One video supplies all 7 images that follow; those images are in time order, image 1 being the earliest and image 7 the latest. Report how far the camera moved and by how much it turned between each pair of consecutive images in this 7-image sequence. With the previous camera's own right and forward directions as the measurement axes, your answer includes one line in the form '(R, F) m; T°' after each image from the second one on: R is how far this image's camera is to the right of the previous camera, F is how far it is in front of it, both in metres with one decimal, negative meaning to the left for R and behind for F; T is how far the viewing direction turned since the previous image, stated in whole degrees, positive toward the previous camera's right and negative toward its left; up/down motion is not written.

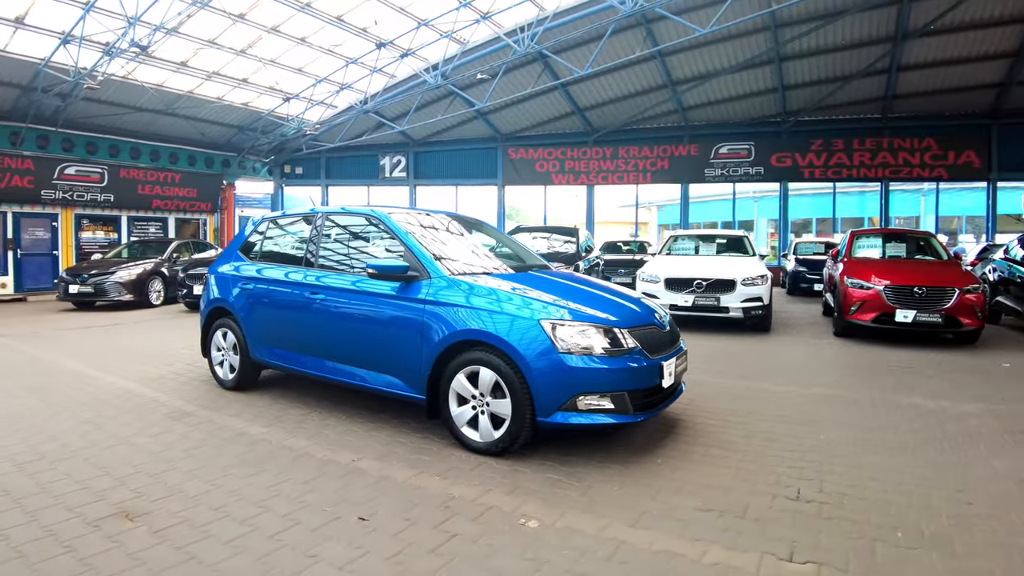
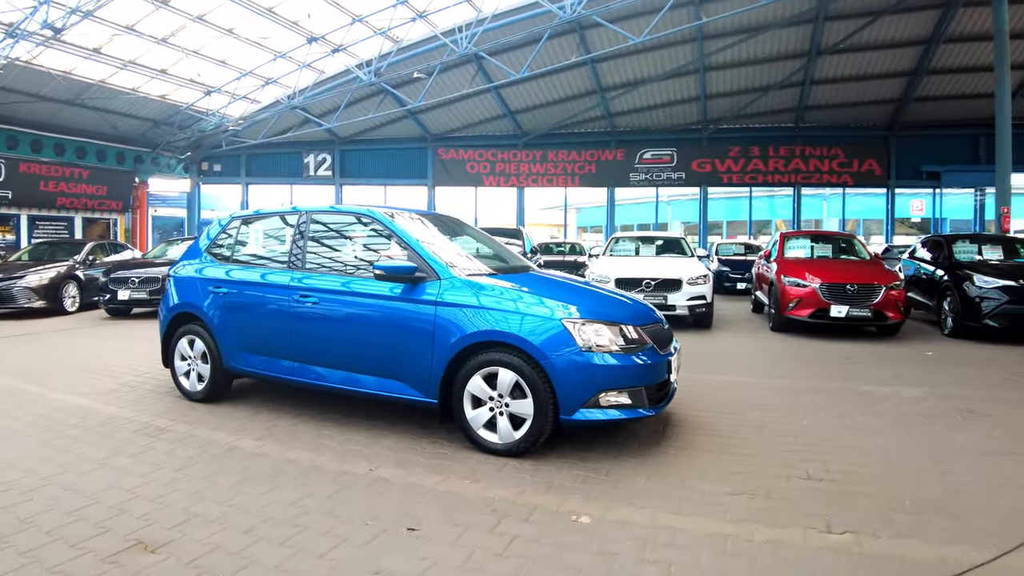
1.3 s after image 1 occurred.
(-0.7, 0.0) m; +8°
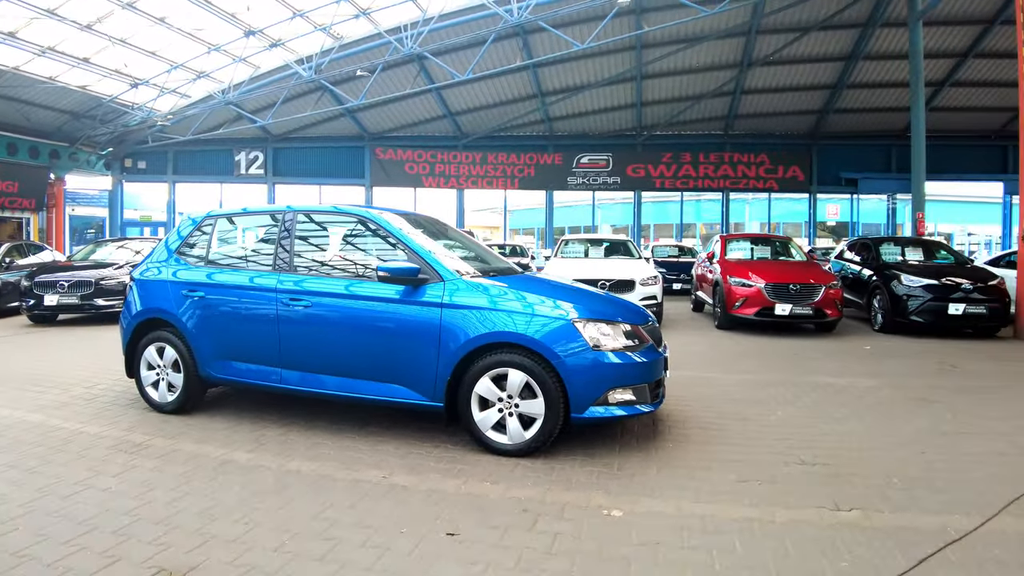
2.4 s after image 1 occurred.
(-0.5, 0.0) m; +7°
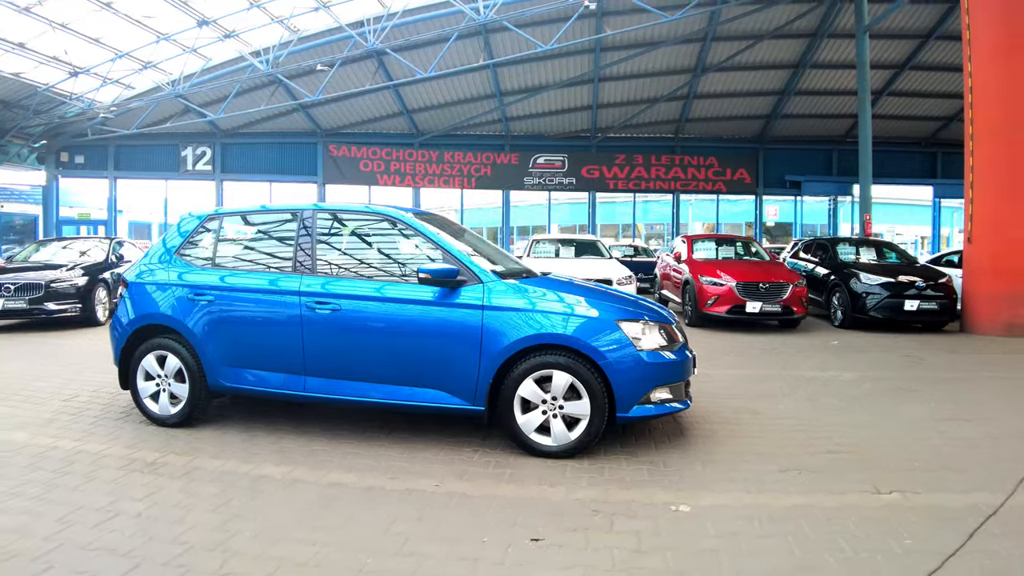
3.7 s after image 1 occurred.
(-0.7, +0.1) m; +6°
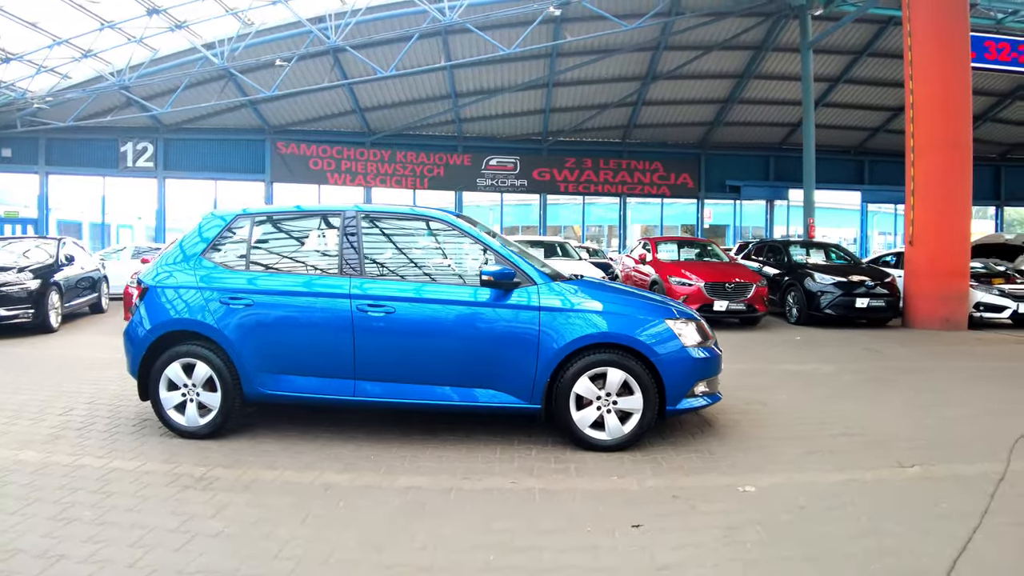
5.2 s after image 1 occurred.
(-0.8, -0.1) m; +7°
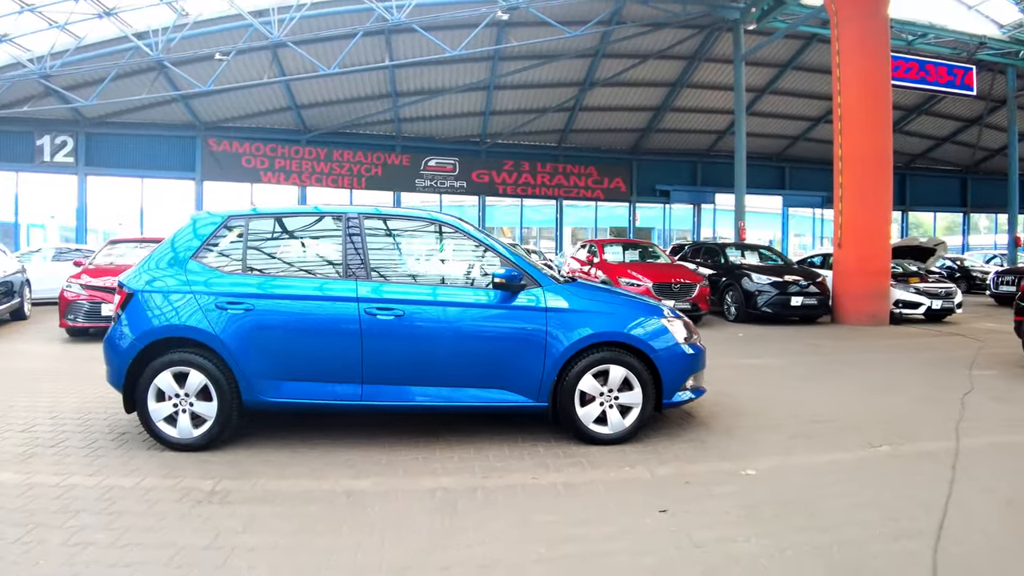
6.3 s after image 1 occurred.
(-0.6, -0.1) m; +7°
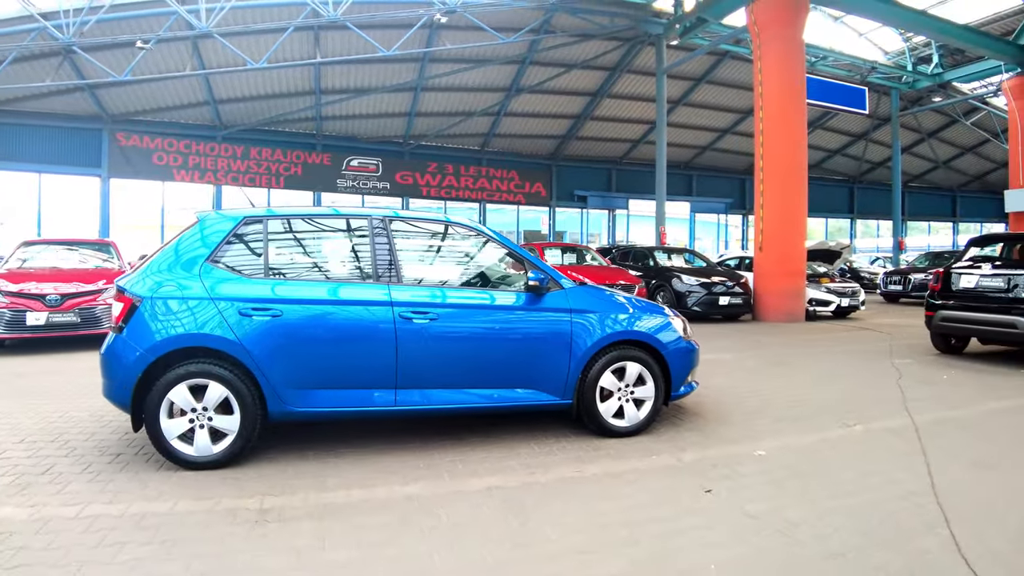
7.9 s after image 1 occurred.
(-0.9, -0.1) m; +9°
